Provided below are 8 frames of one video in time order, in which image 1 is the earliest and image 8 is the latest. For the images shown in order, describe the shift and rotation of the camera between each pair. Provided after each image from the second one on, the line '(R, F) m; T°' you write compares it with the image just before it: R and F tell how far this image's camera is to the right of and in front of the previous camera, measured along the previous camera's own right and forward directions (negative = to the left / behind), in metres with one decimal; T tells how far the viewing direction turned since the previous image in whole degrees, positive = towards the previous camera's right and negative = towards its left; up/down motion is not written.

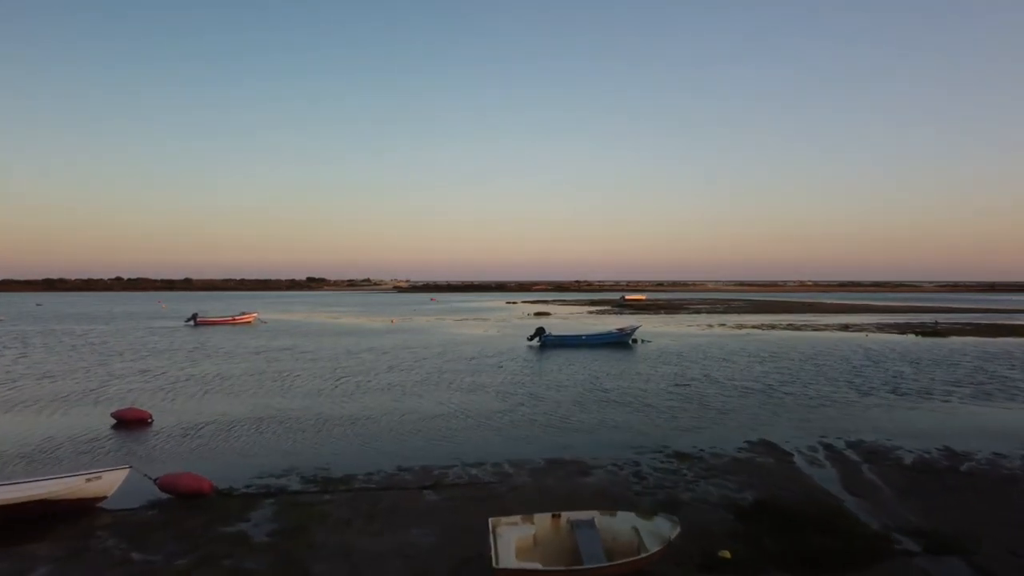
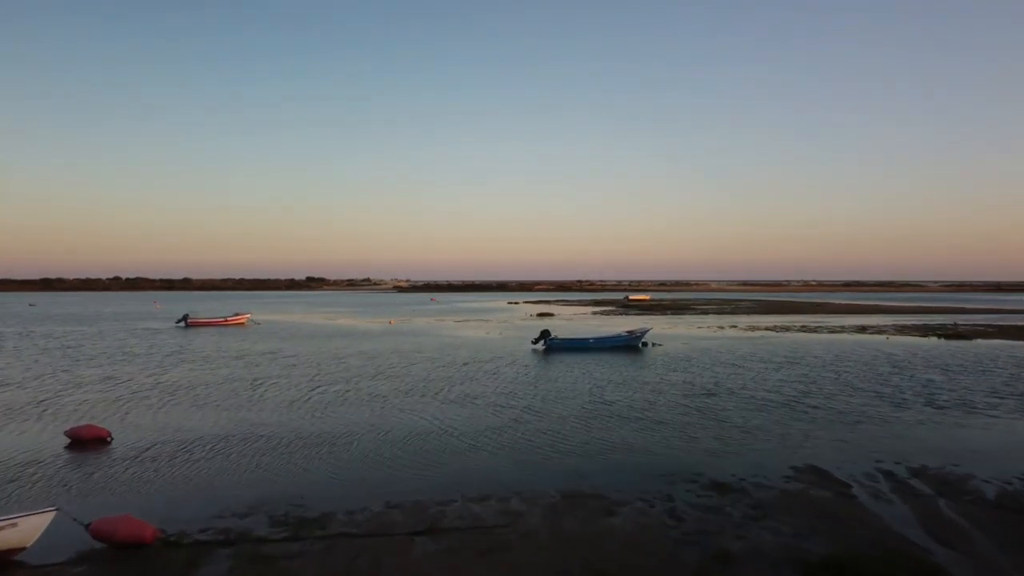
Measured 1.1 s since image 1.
(-0.1, +1.9) m; 0°
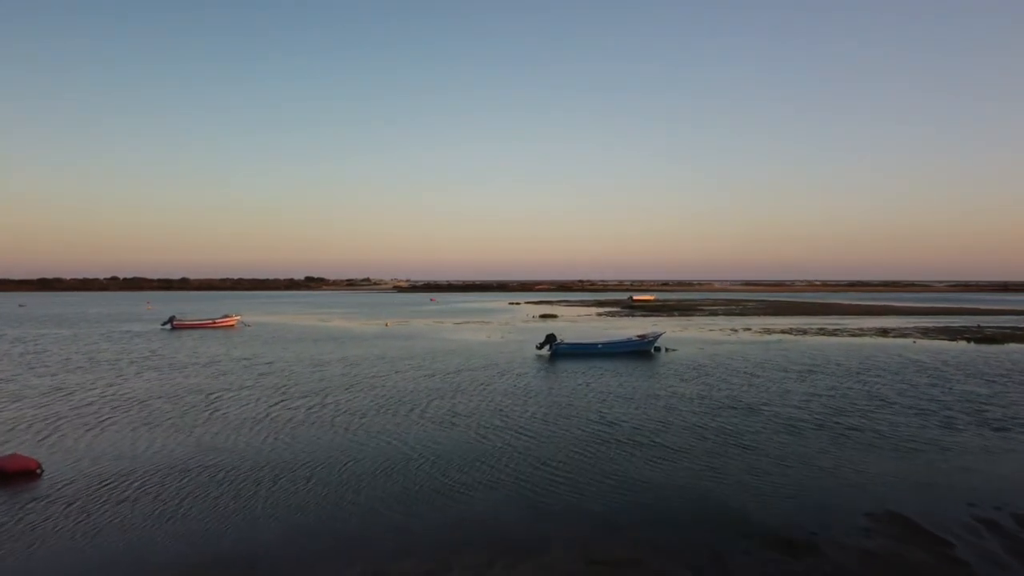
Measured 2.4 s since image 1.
(-0.1, +2.3) m; 0°
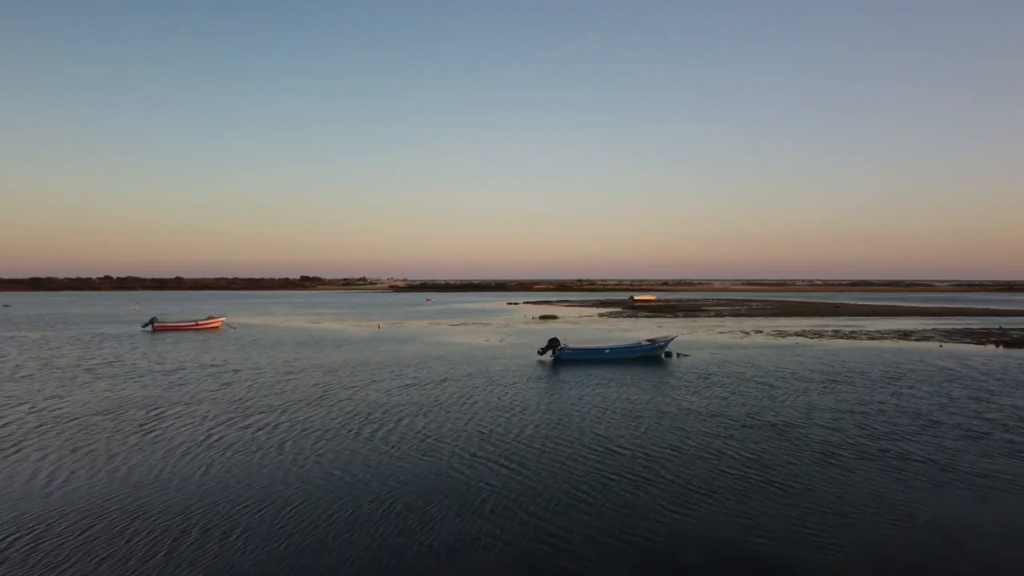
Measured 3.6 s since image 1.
(0.0, +2.4) m; 0°
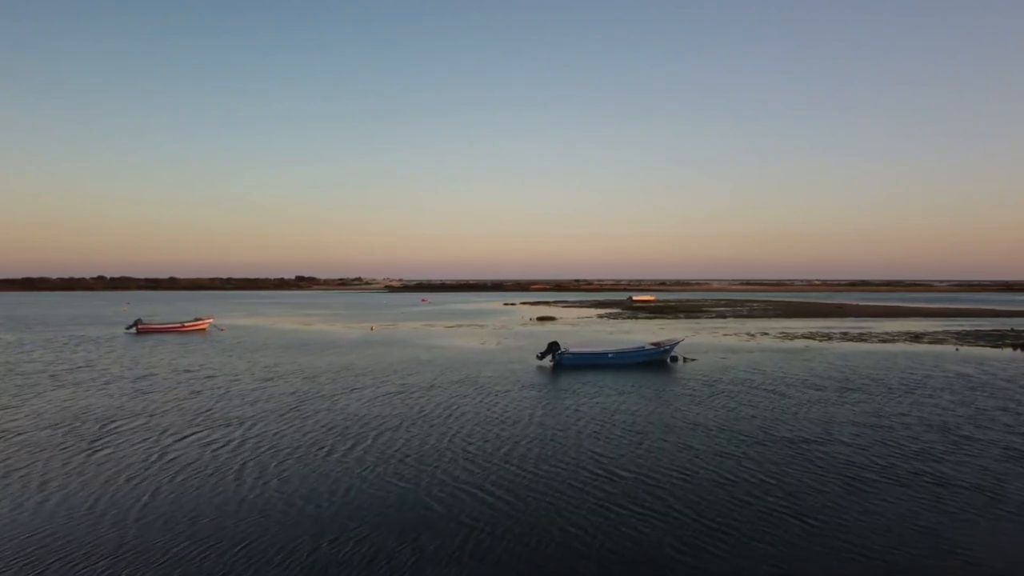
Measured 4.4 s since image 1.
(+0.1, +1.5) m; 0°
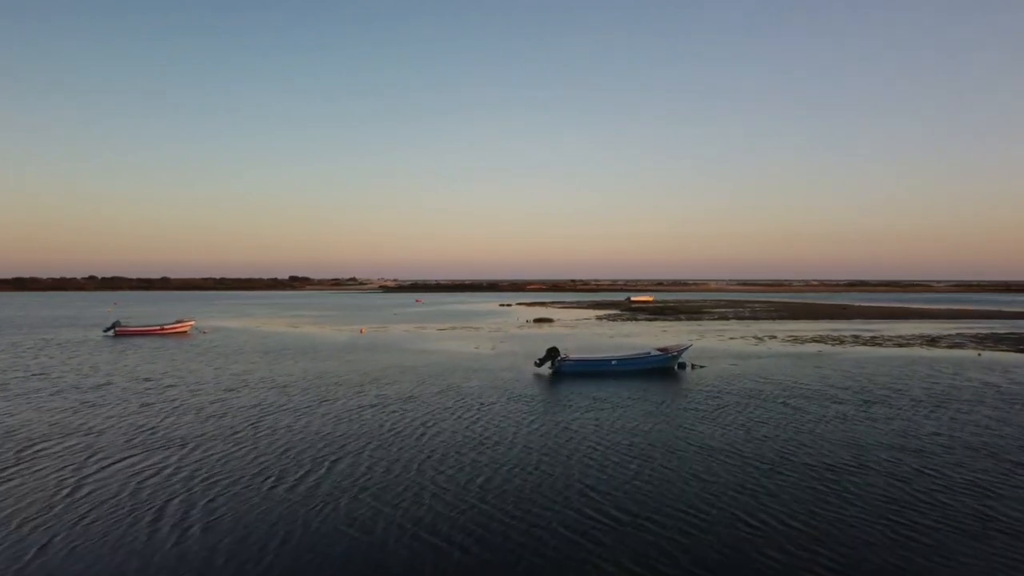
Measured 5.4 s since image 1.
(+0.1, +2.0) m; 0°
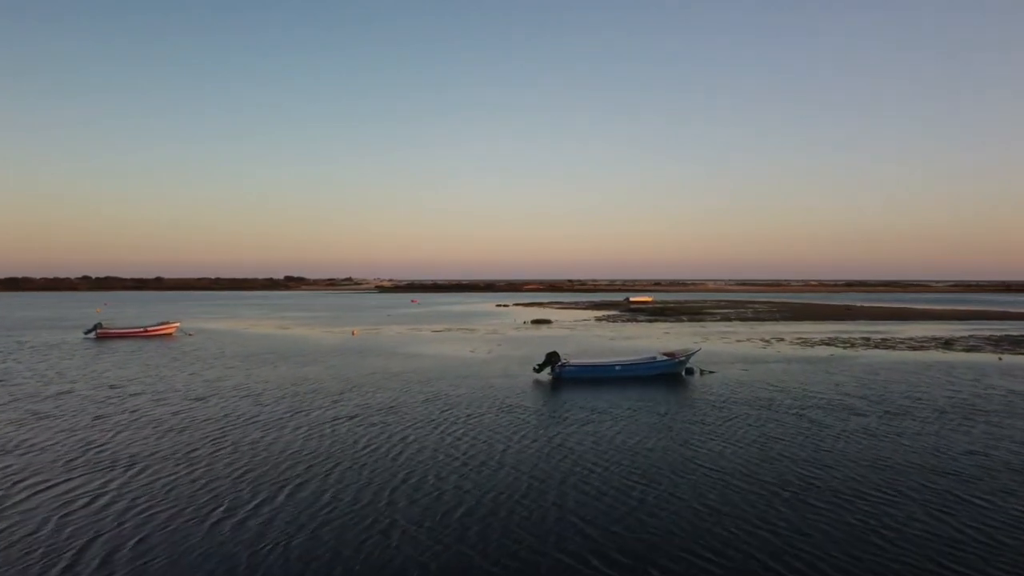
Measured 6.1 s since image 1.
(+0.1, +1.5) m; 0°
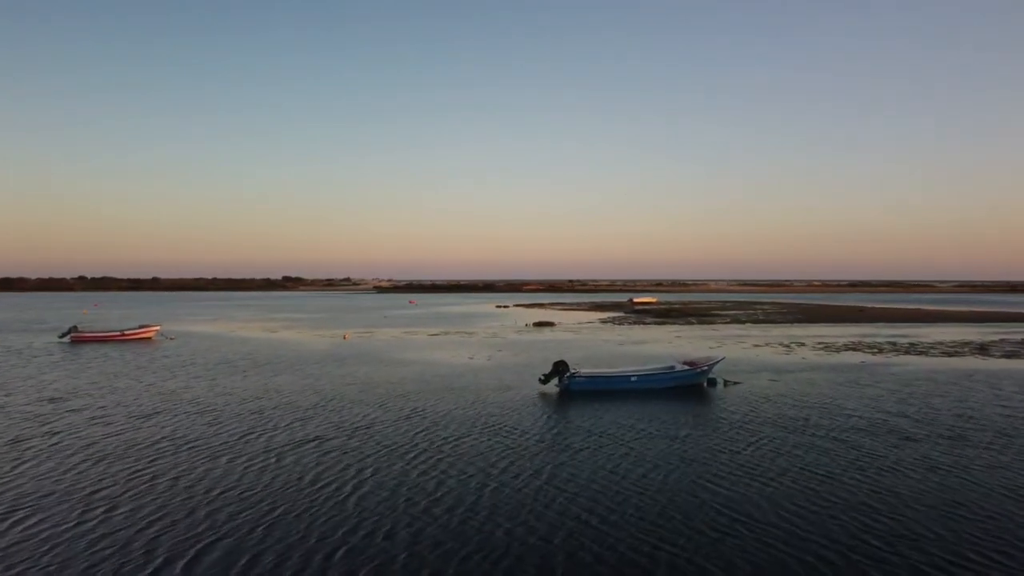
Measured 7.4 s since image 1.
(-0.1, +2.4) m; 0°
